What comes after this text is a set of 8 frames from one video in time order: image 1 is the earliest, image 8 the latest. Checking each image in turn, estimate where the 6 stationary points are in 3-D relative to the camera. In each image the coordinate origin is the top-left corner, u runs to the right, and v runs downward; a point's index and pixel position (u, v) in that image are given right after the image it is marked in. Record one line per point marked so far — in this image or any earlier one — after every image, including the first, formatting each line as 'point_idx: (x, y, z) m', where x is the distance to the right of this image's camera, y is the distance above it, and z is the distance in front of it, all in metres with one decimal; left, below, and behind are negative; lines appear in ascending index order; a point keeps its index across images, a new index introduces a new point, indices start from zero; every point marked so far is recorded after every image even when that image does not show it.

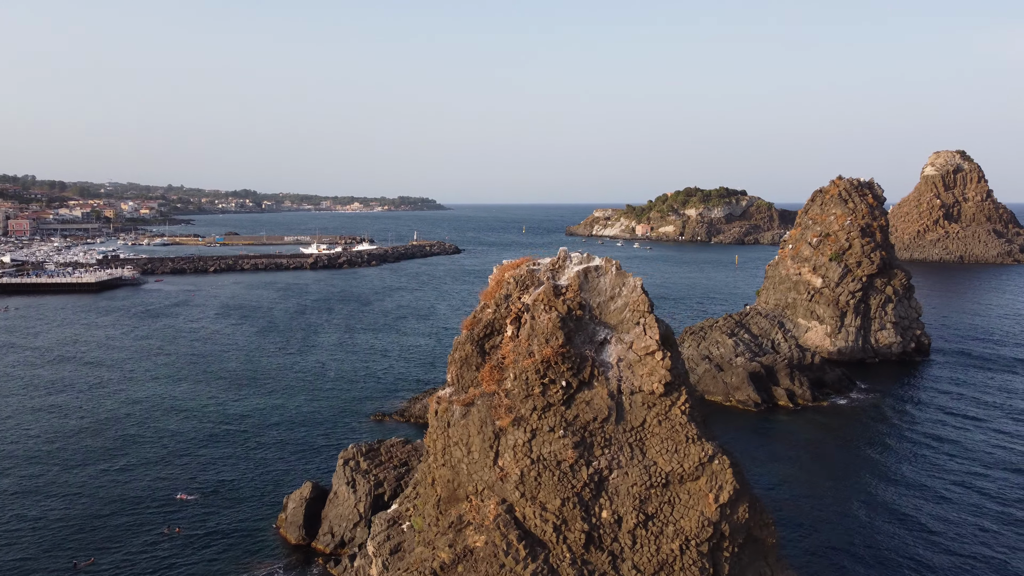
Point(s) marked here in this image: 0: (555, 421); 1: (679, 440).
0: (+0.4, -1.3, +8.2) m
1: (+1.6, -1.5, +8.1) m
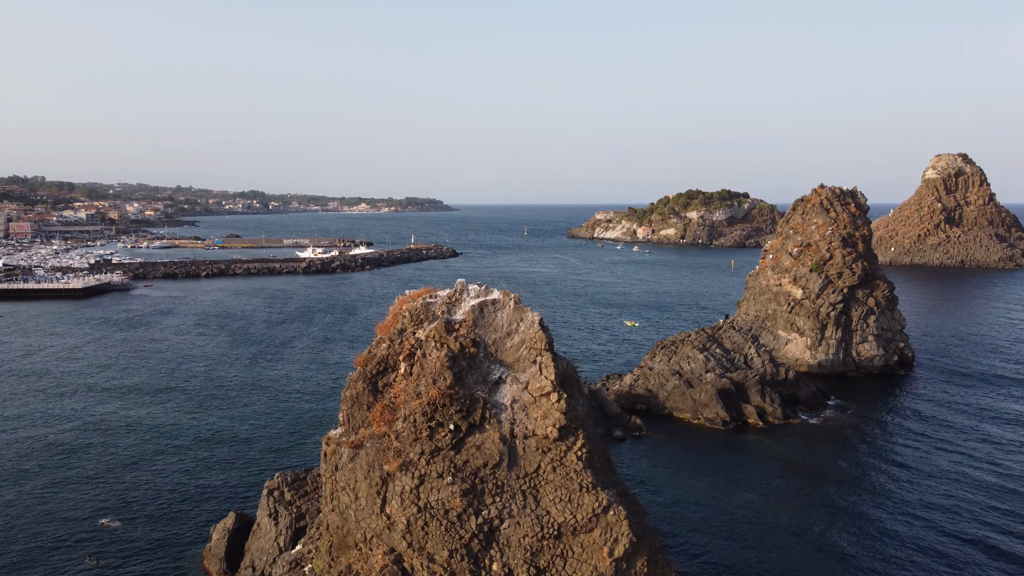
0: (-0.6, -1.7, +7.7) m
1: (+0.5, -1.8, +7.6) m
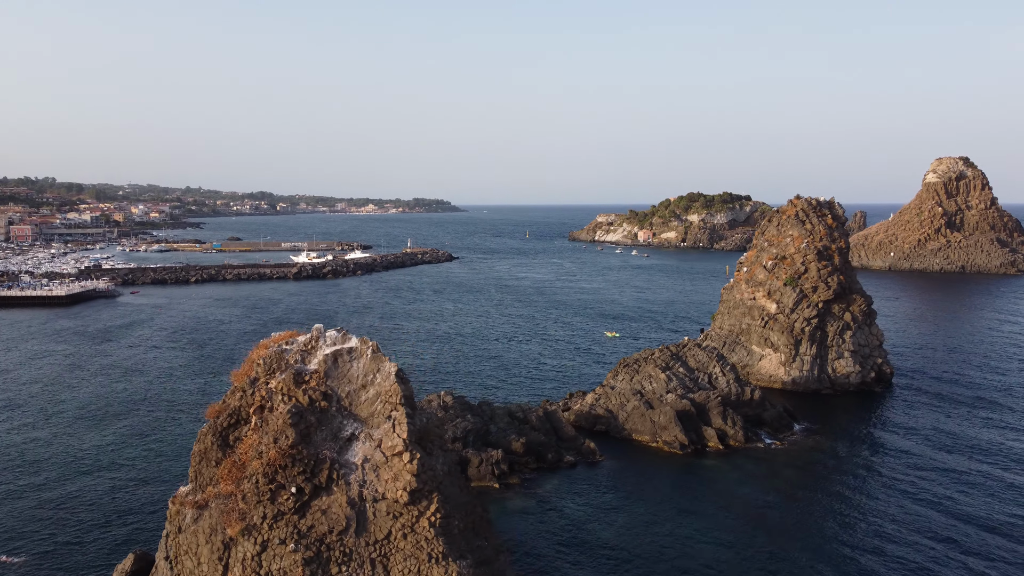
0: (-1.9, -2.1, +7.1) m
1: (-0.7, -2.3, +6.9) m
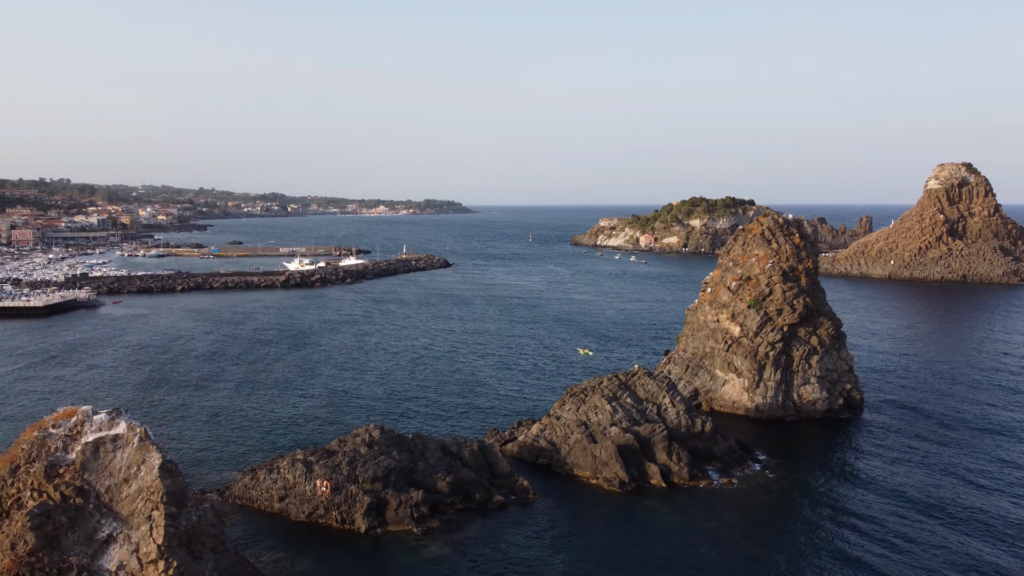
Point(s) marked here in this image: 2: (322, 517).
0: (-3.6, -2.7, +6.2) m
1: (-2.5, -2.9, +6.0) m
2: (-3.7, -4.5, +16.3) m
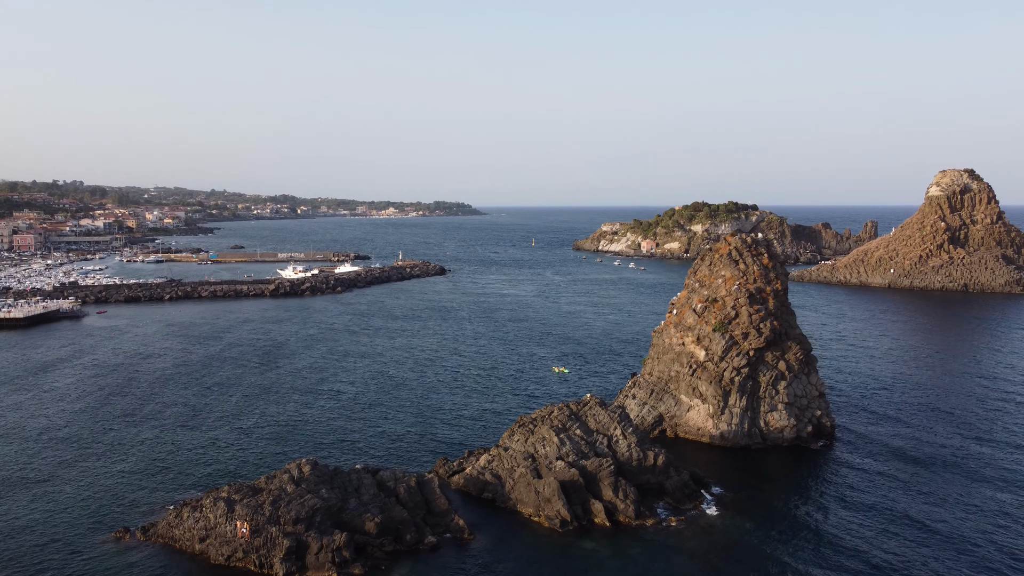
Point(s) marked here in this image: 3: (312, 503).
0: (-5.2, -3.3, +5.5) m
1: (-4.0, -3.5, +5.3) m
2: (-5.1, -5.1, +15.6) m
3: (-3.9, -4.2, +16.2) m
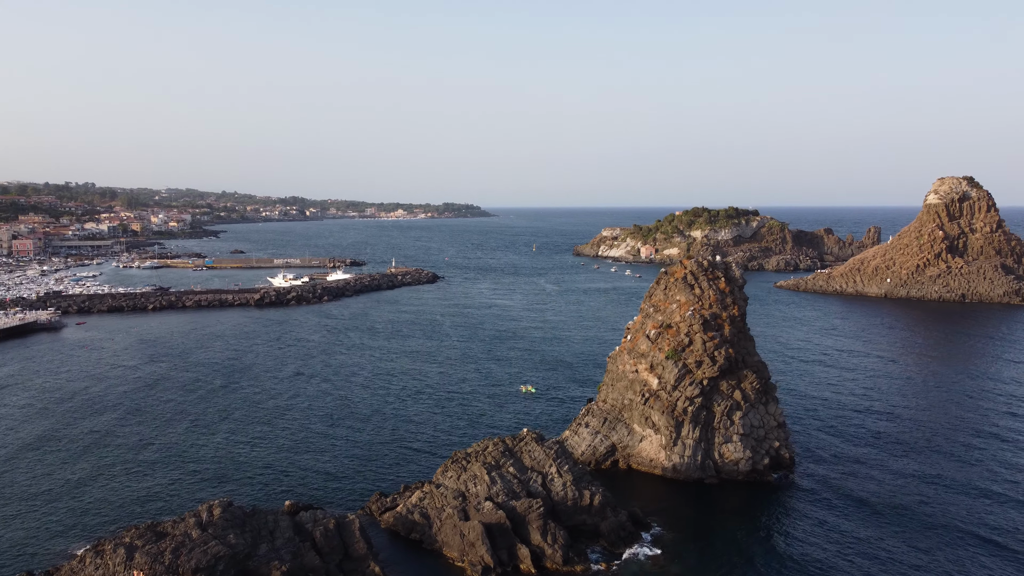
0: (-6.9, -4.0, +4.8) m
1: (-5.8, -4.2, +4.6) m
2: (-6.7, -5.8, +14.8) m
3: (-5.5, -4.9, +15.4) m
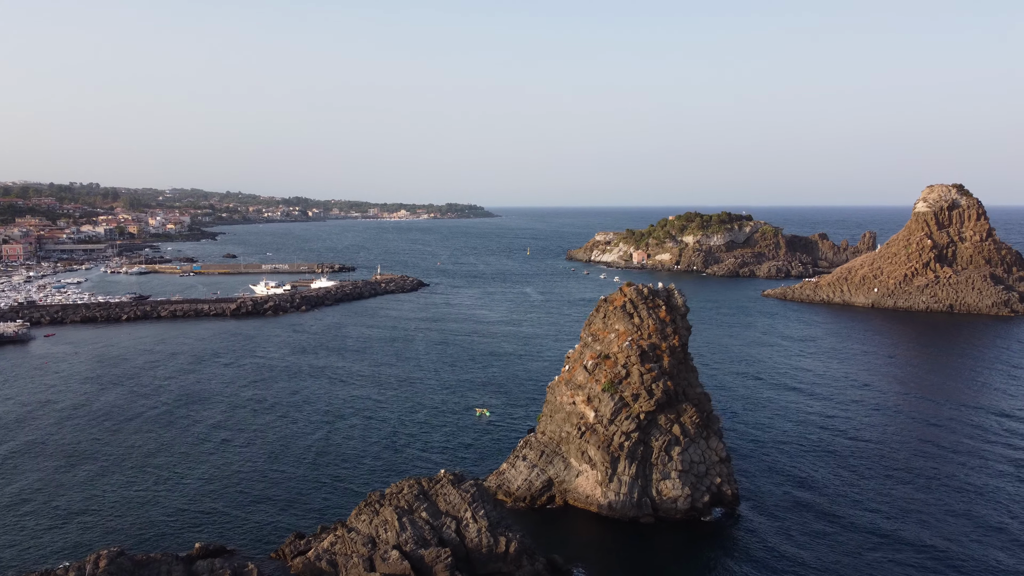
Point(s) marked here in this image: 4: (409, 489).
0: (-8.9, -4.8, +4.0) m
1: (-7.7, -5.0, +3.8) m
2: (-8.6, -6.6, +14.0) m
3: (-7.4, -5.6, +14.6) m
4: (-2.2, -4.4, +18.4) m
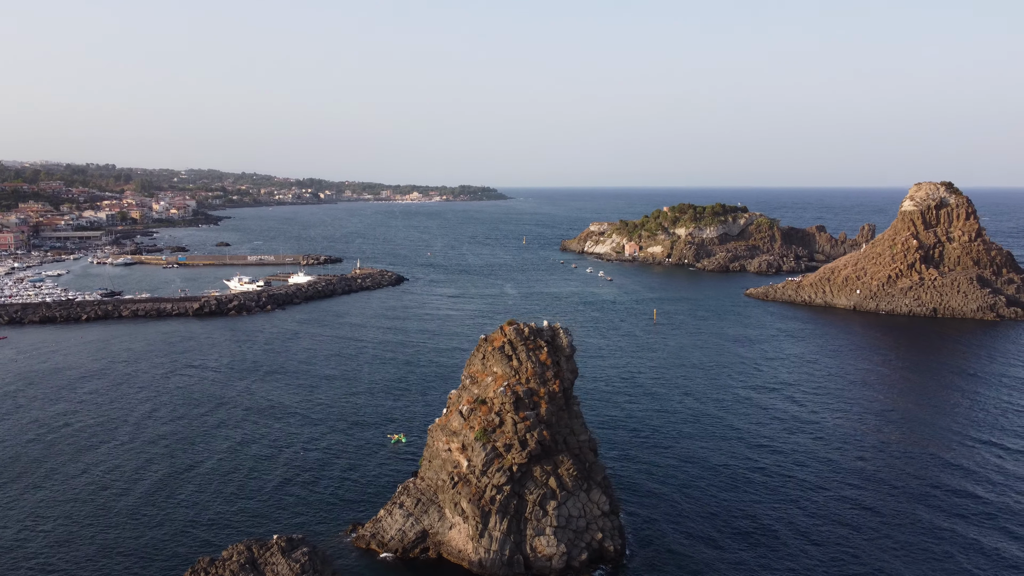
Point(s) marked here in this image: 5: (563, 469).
0: (-12.6, -6.1, +2.8) m
1: (-11.4, -6.3, +2.6) m
2: (-12.0, -7.7, +12.9) m
3: (-10.8, -6.8, +13.4) m
4: (-5.6, -5.5, +17.1) m
5: (+1.3, -4.3, +20.0) m
